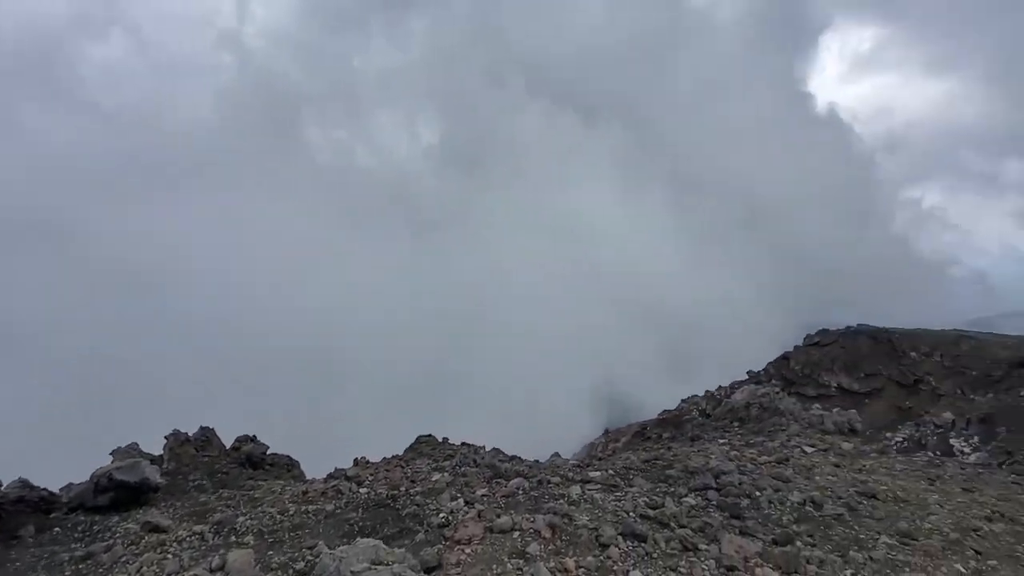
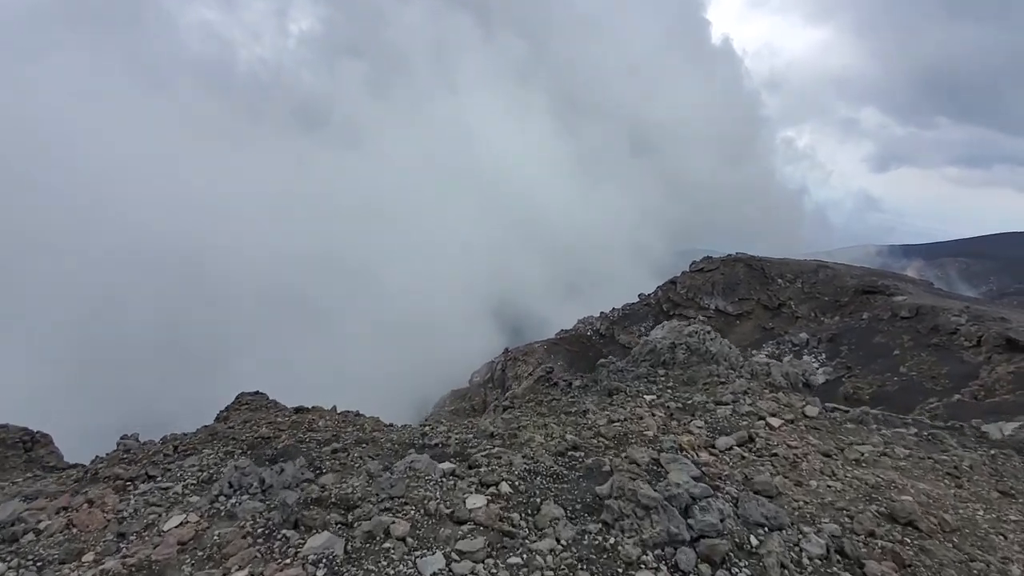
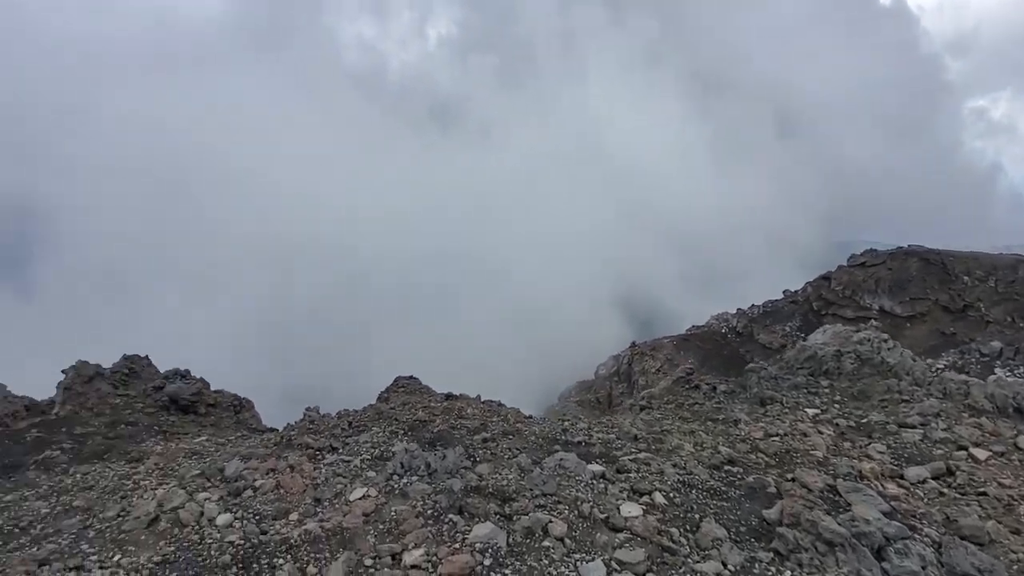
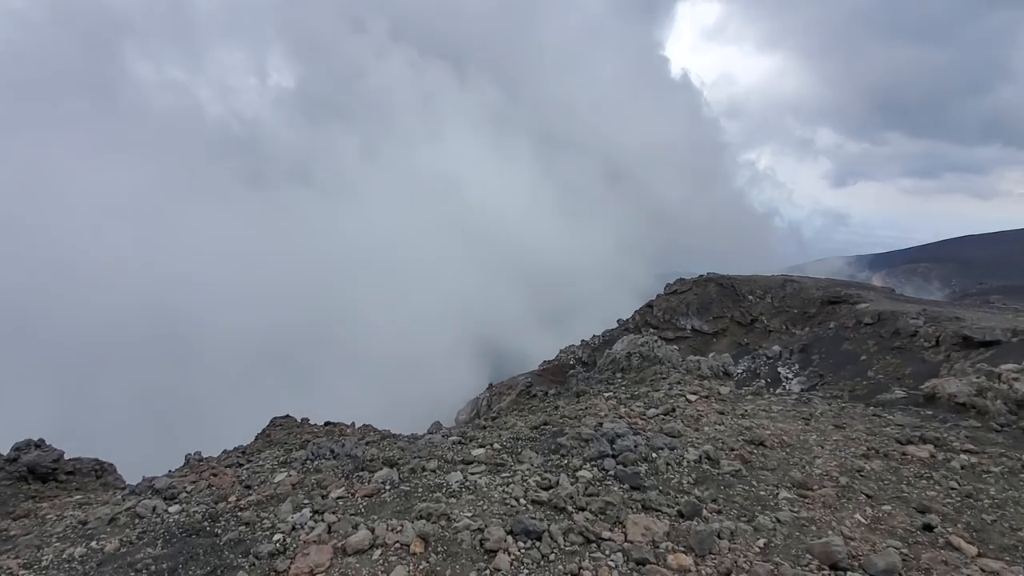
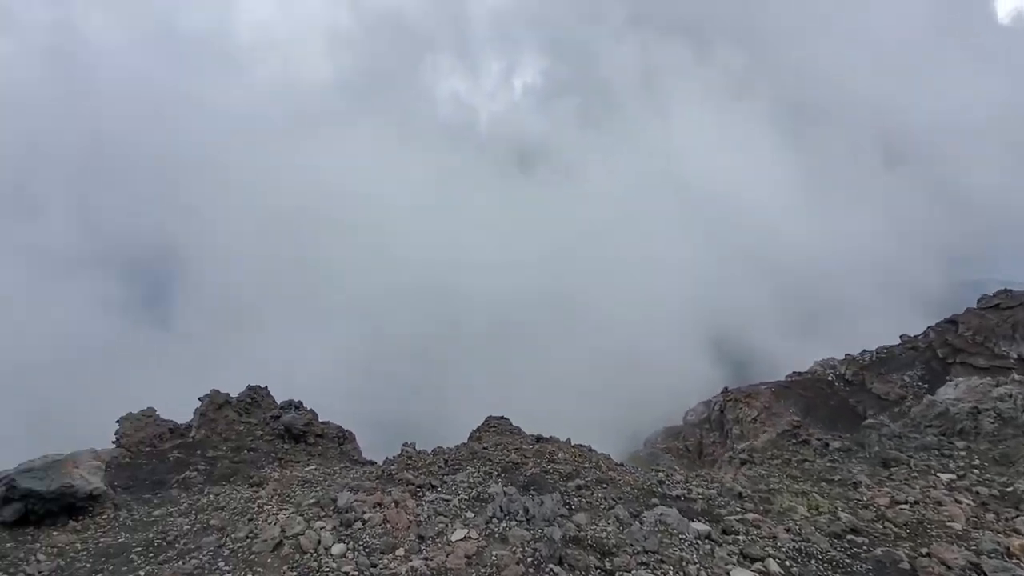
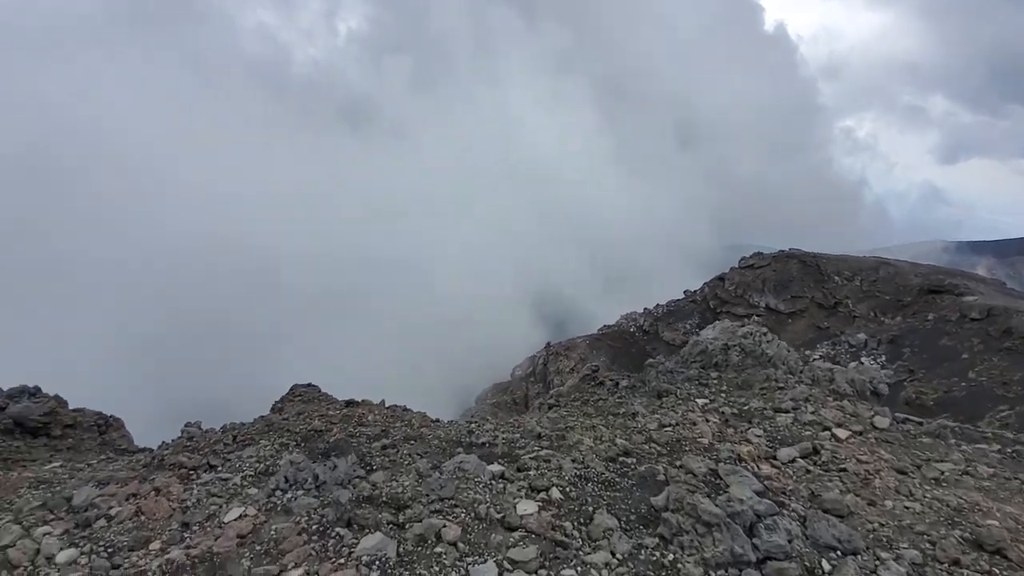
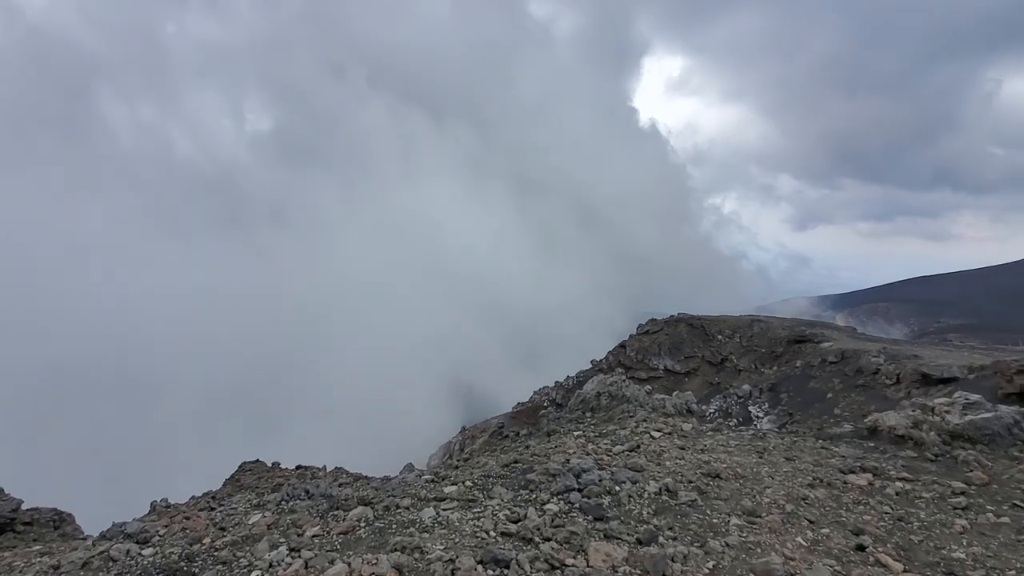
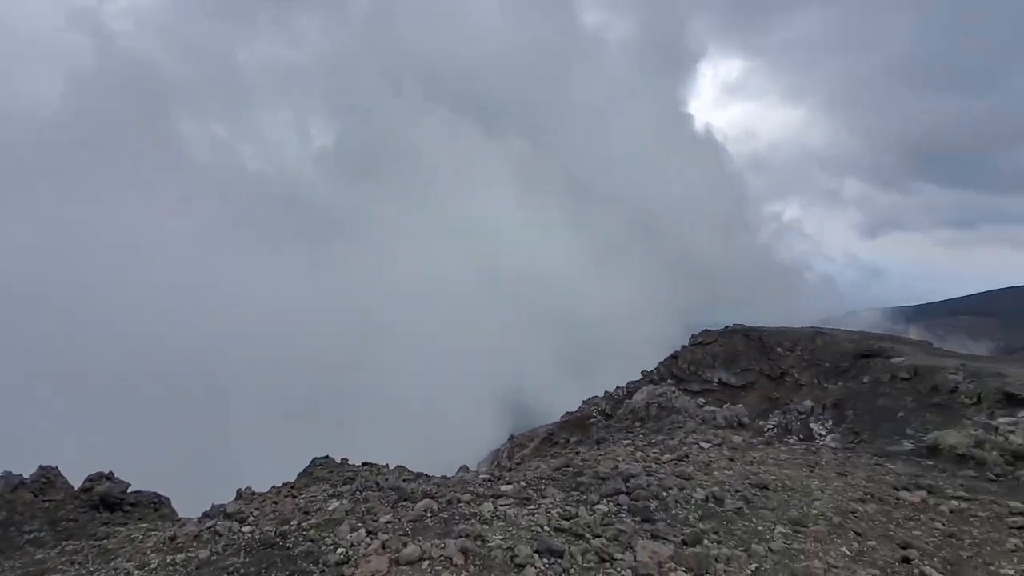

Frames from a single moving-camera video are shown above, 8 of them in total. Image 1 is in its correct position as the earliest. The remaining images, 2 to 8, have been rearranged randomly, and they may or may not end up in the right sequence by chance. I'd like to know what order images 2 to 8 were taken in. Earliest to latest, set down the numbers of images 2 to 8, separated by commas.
8, 7, 4, 2, 6, 3, 5
